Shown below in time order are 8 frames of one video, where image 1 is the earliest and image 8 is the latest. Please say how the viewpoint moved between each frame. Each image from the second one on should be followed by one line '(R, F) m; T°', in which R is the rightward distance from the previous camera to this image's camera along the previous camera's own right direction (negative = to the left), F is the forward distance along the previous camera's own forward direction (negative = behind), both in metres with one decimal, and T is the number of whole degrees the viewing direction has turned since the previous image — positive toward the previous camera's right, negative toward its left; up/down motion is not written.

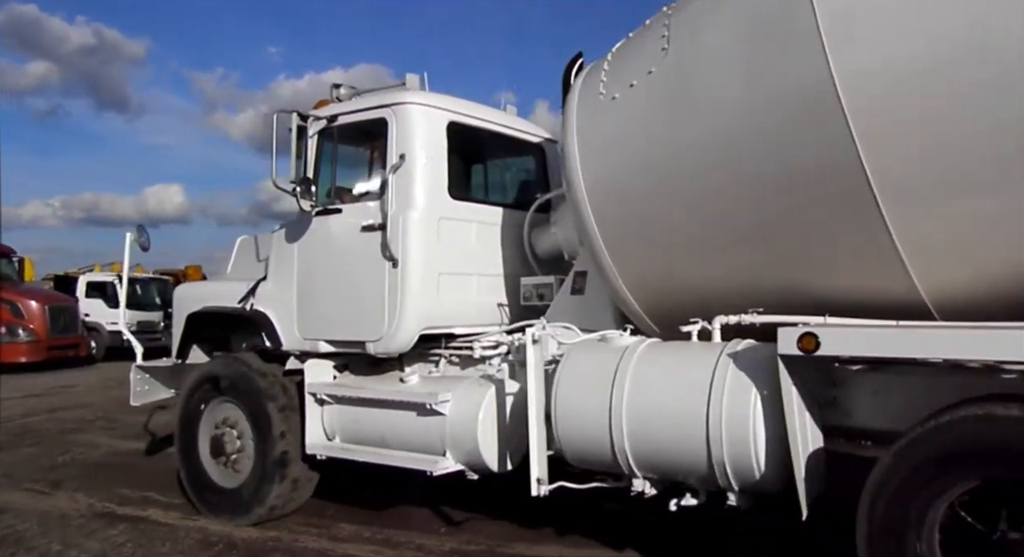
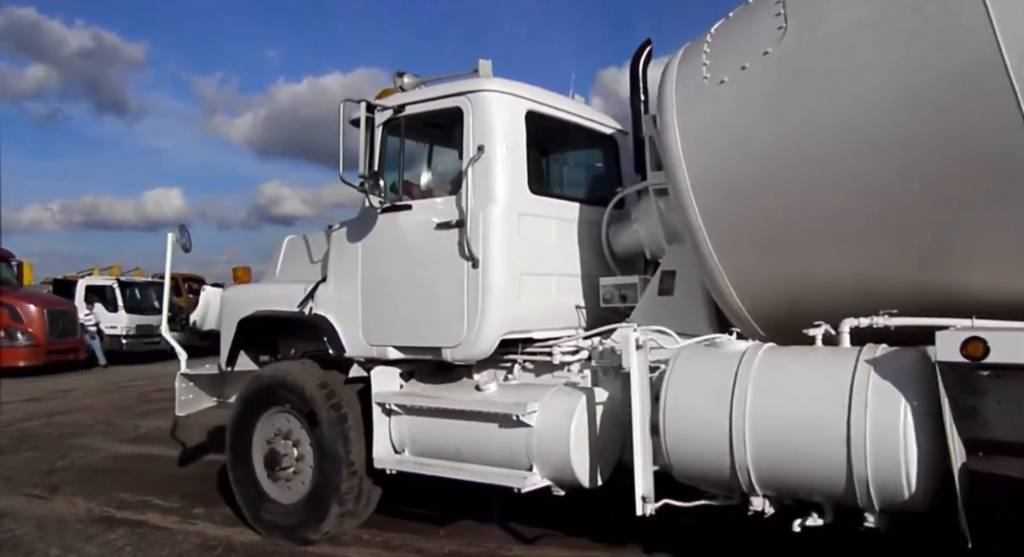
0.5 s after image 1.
(-0.4, +0.3) m; 0°
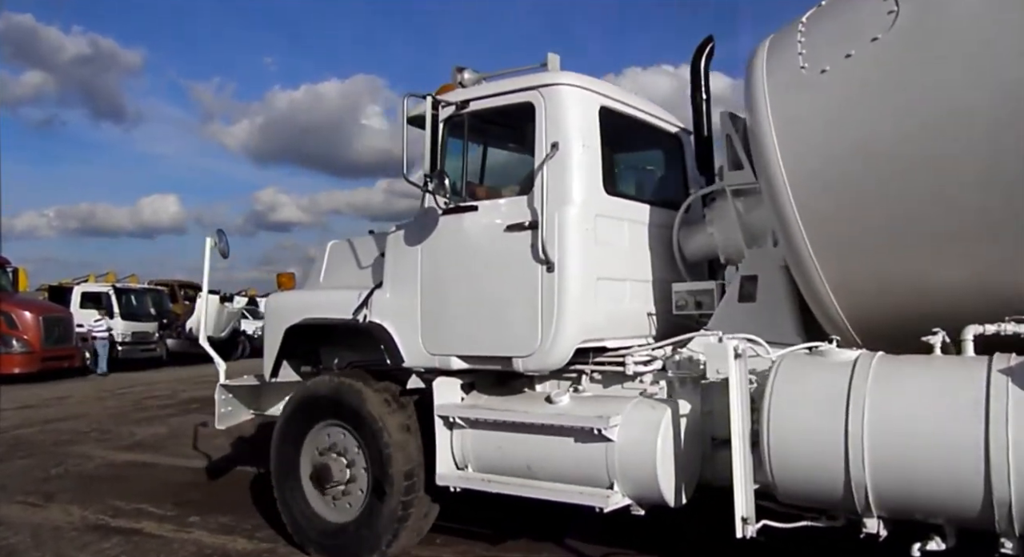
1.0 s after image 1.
(-0.4, +0.2) m; 0°
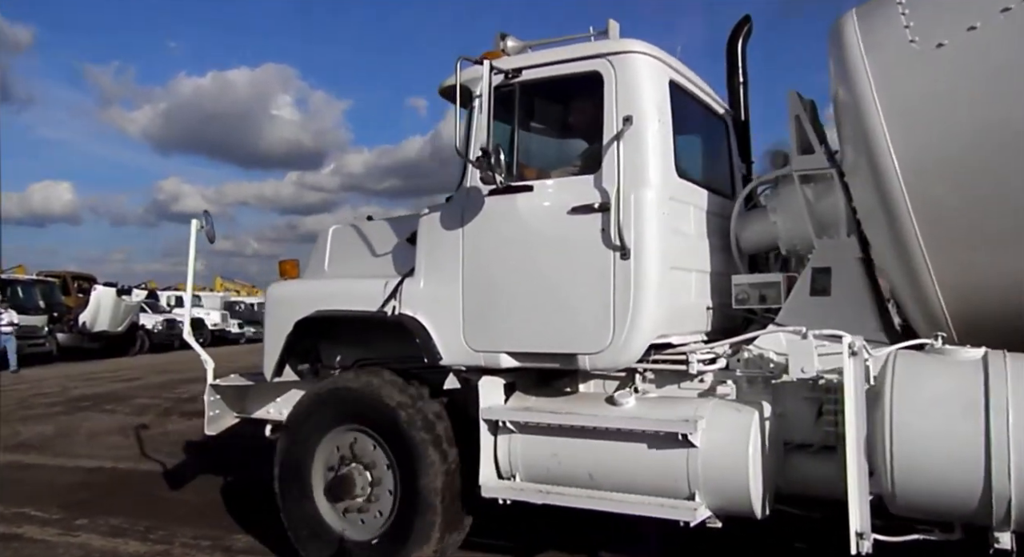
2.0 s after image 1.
(-0.6, +0.4) m; +5°
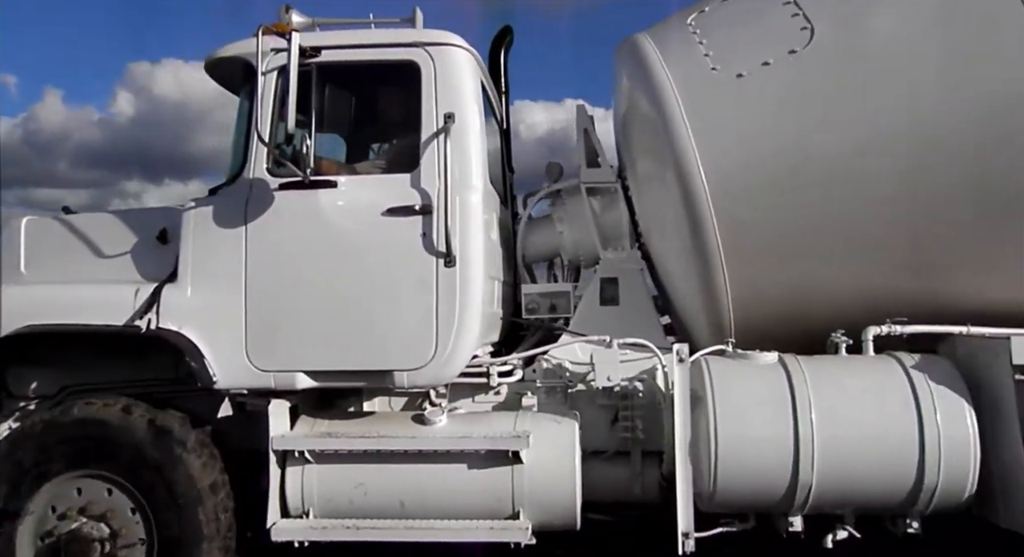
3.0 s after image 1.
(-0.5, +0.4) m; +25°
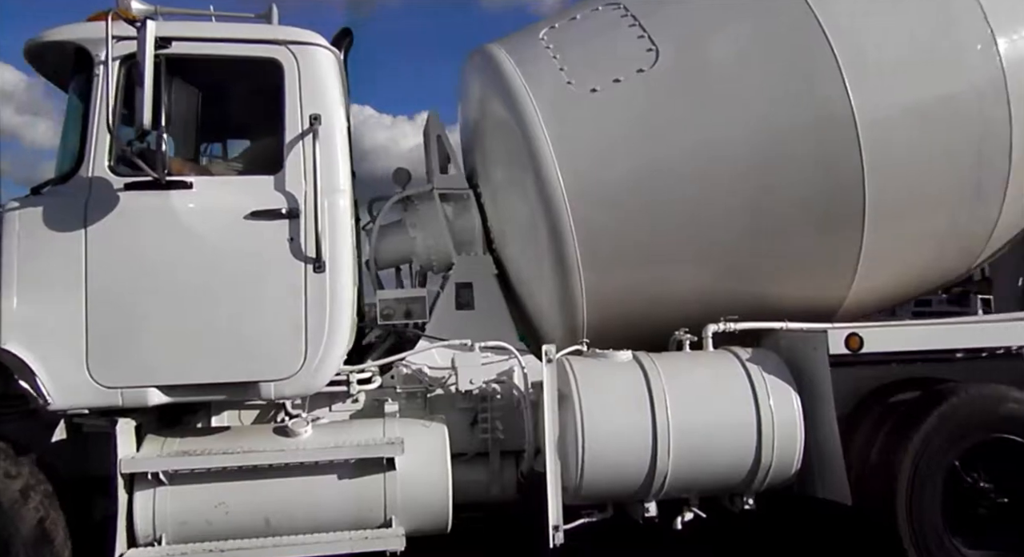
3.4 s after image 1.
(-0.2, 0.0) m; +15°
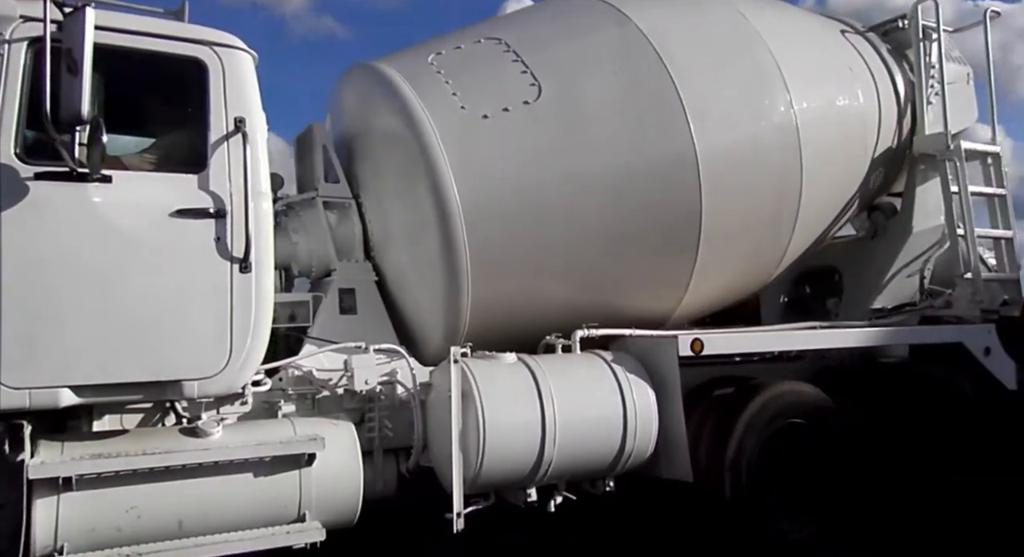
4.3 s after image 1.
(-0.6, -0.2) m; +17°
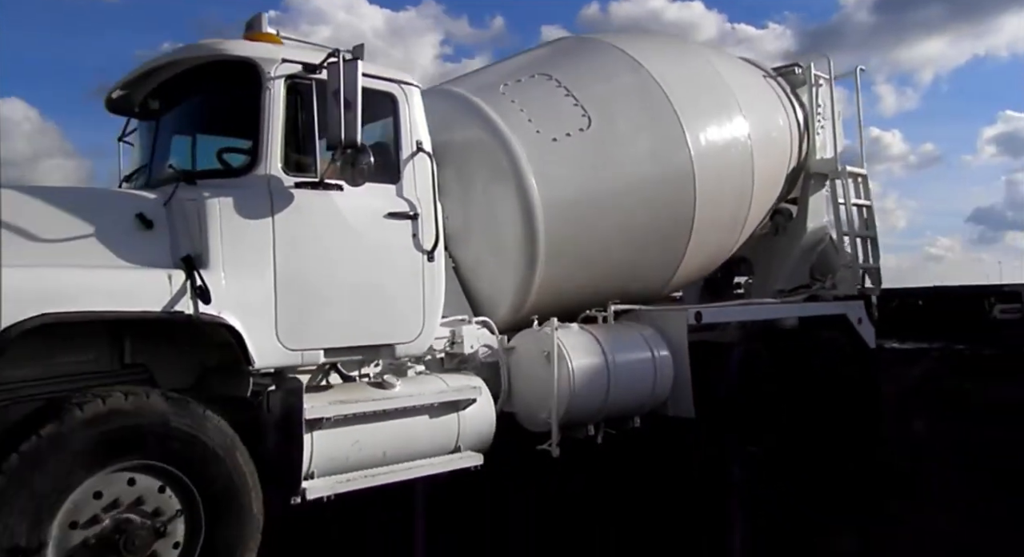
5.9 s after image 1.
(-1.5, -0.9) m; +13°
